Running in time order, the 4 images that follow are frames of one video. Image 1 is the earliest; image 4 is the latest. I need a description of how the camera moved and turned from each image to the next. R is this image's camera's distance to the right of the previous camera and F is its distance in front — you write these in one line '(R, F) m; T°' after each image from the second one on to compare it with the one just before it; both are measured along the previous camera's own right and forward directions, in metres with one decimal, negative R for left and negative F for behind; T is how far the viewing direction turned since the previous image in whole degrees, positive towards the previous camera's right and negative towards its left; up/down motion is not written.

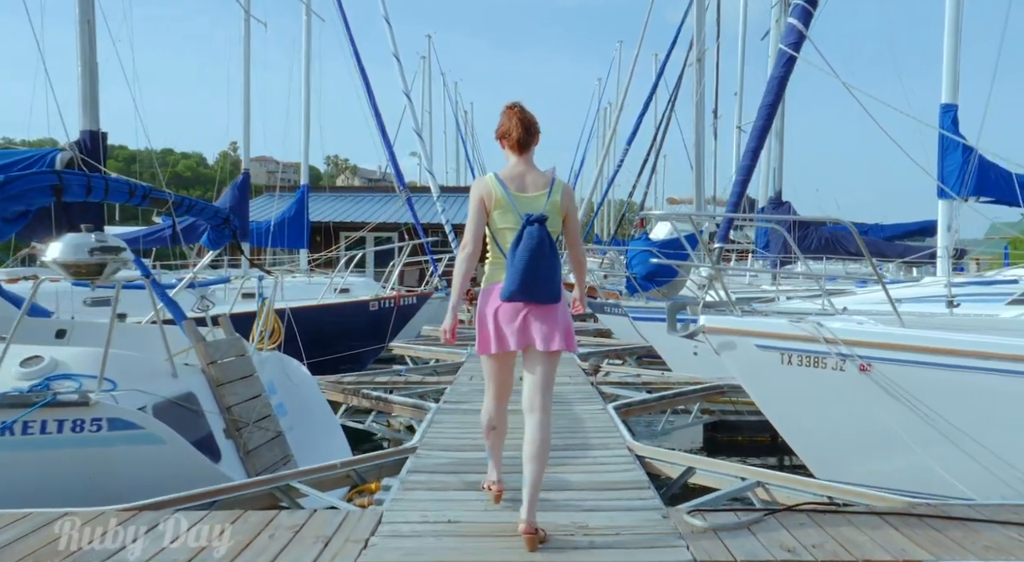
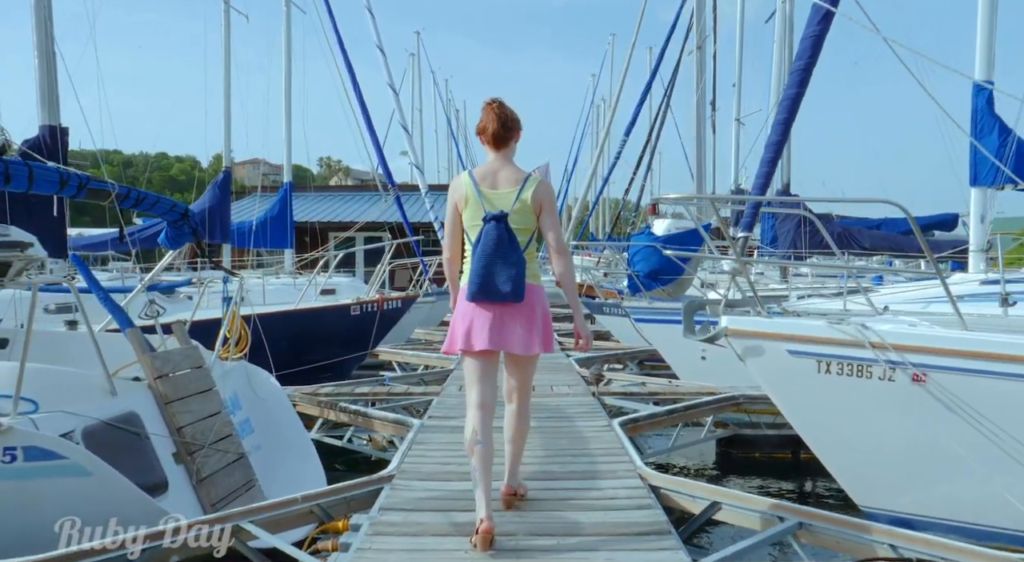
(0.0, +0.6) m; 0°
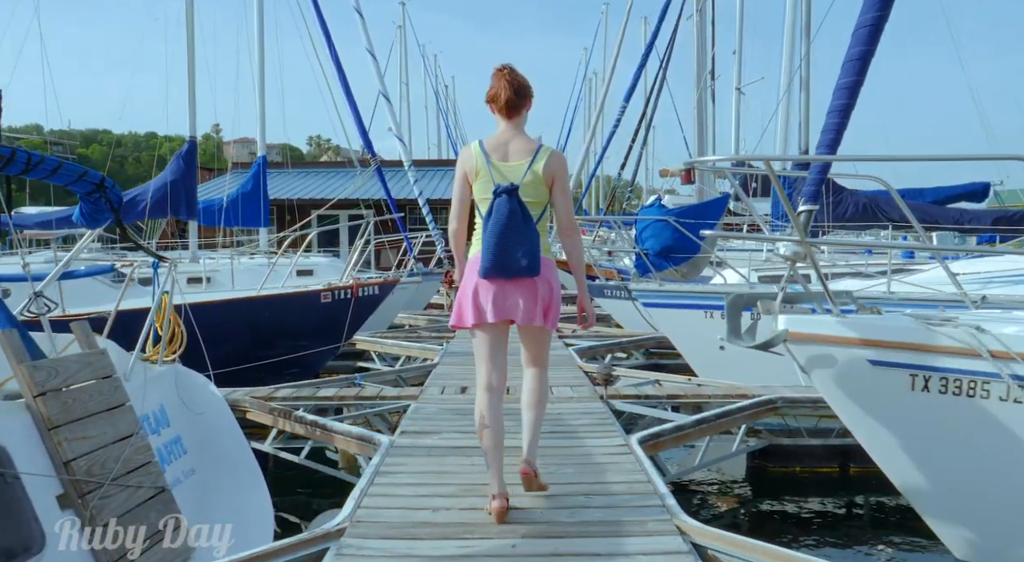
(0.0, +1.1) m; +1°
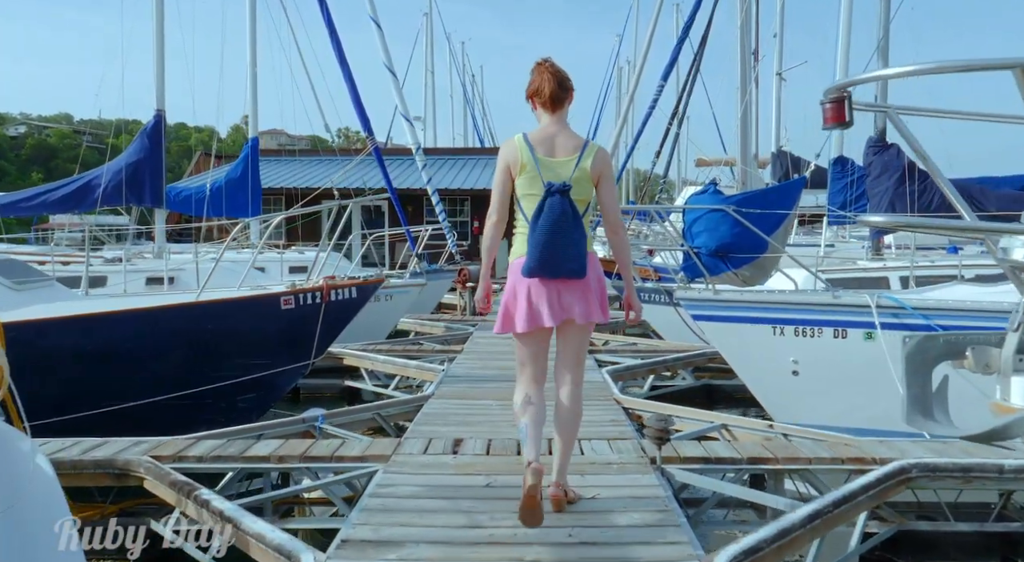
(+0.1, +1.7) m; -2°
